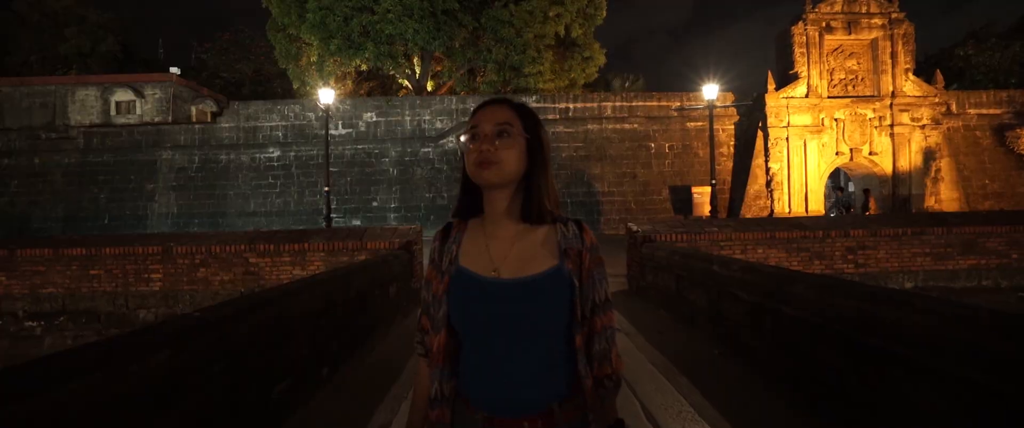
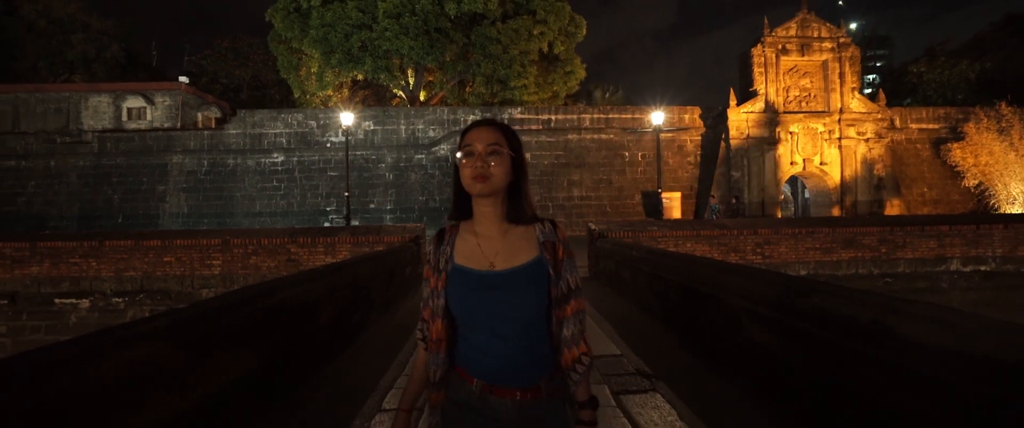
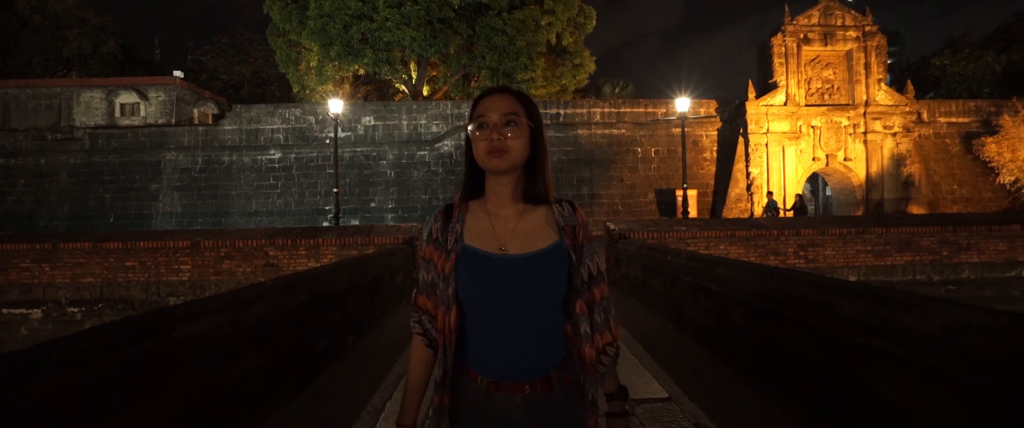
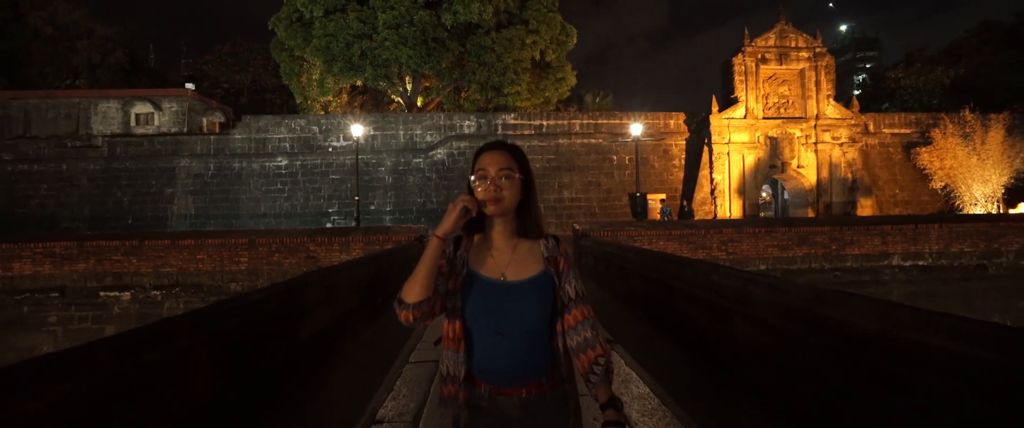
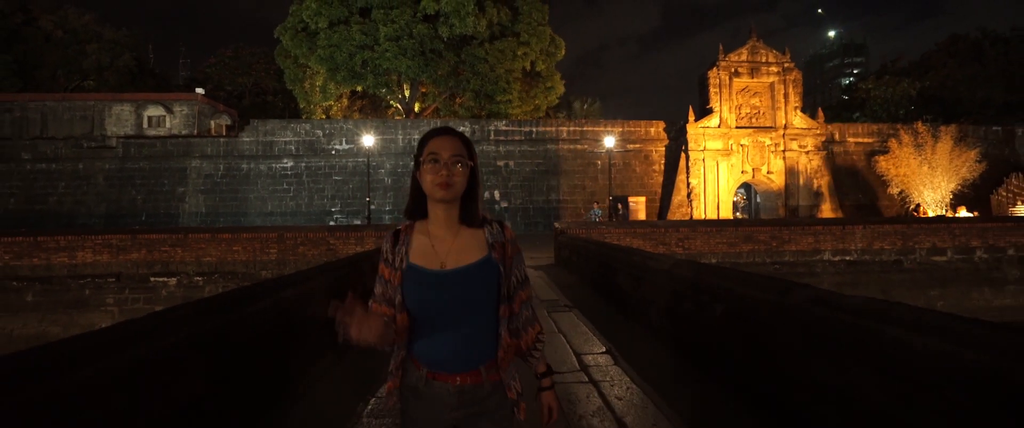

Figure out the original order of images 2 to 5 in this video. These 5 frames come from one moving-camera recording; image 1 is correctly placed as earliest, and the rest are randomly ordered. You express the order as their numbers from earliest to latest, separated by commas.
3, 2, 4, 5
